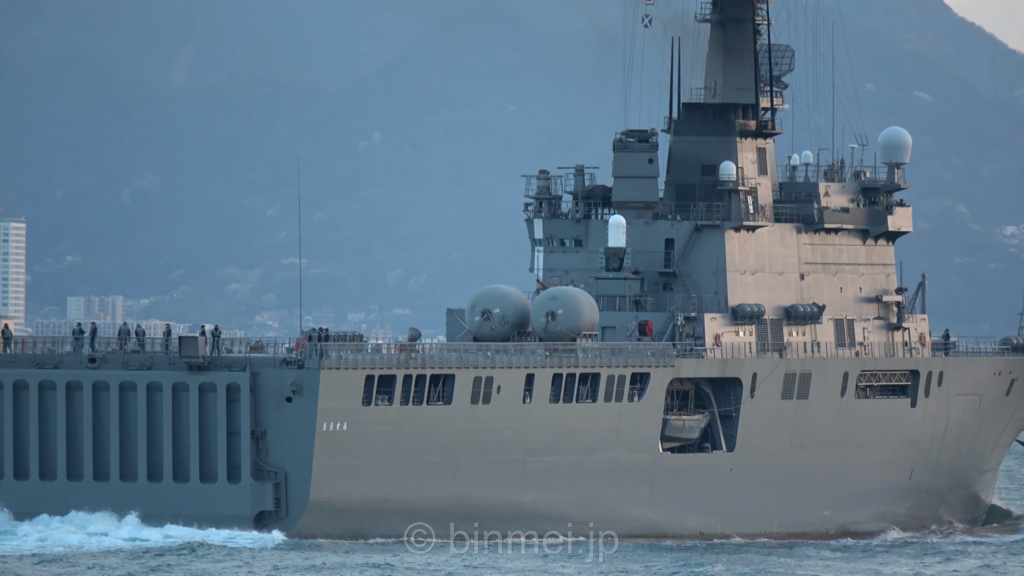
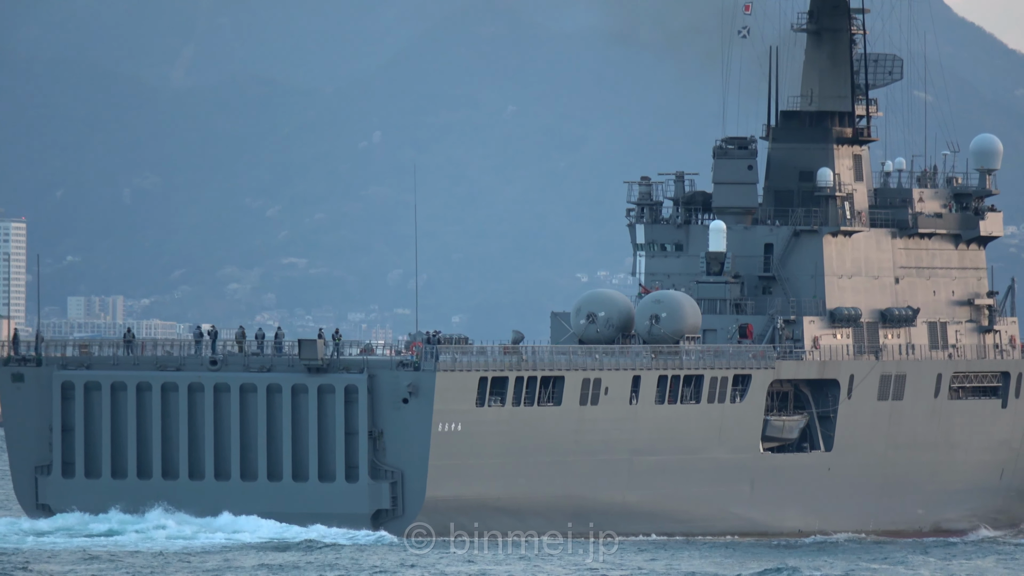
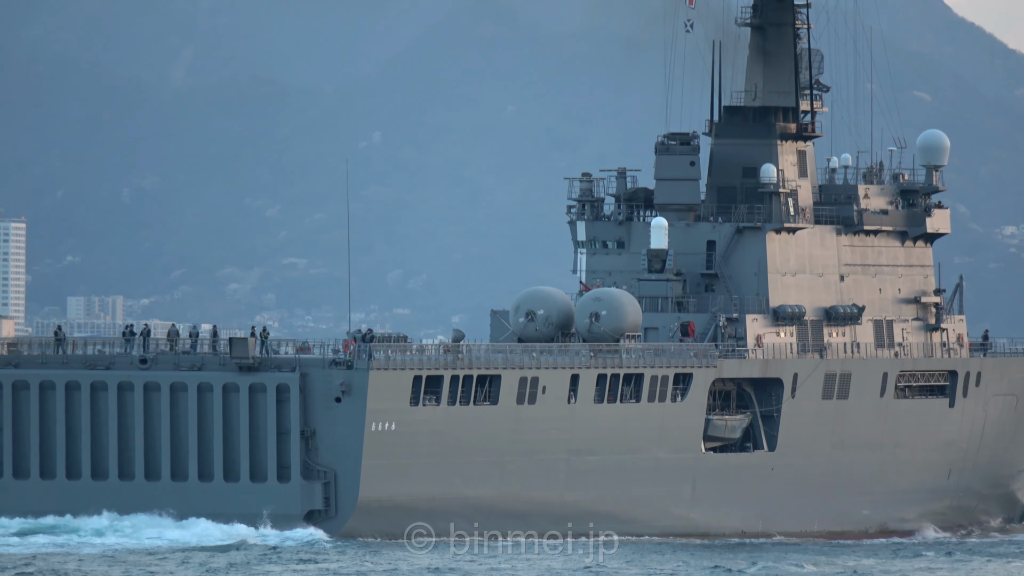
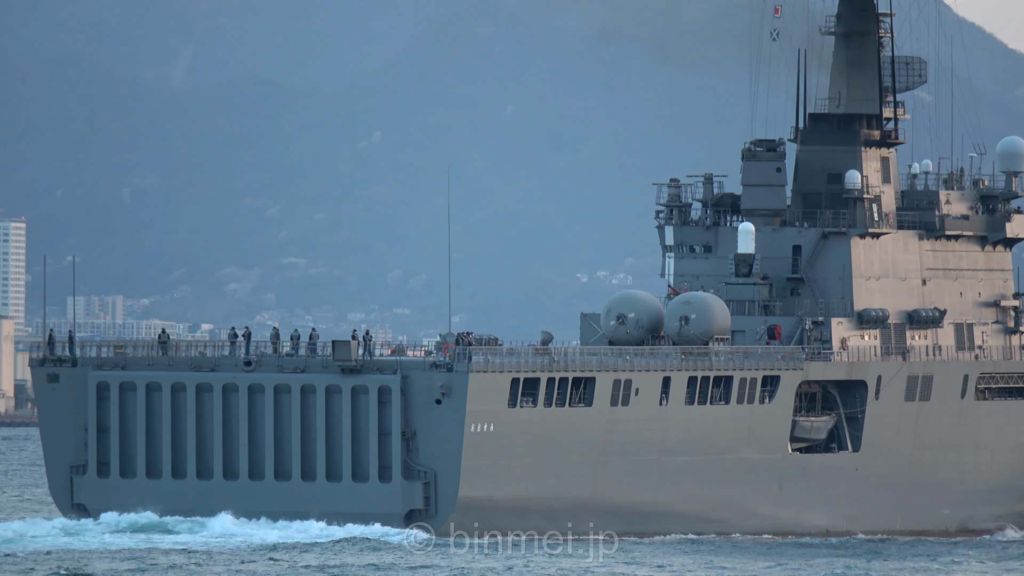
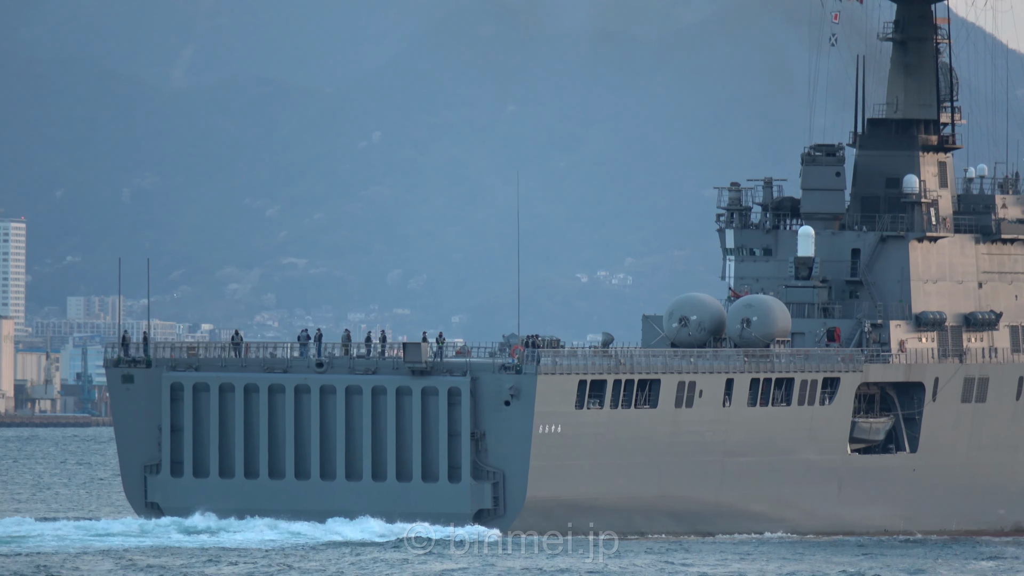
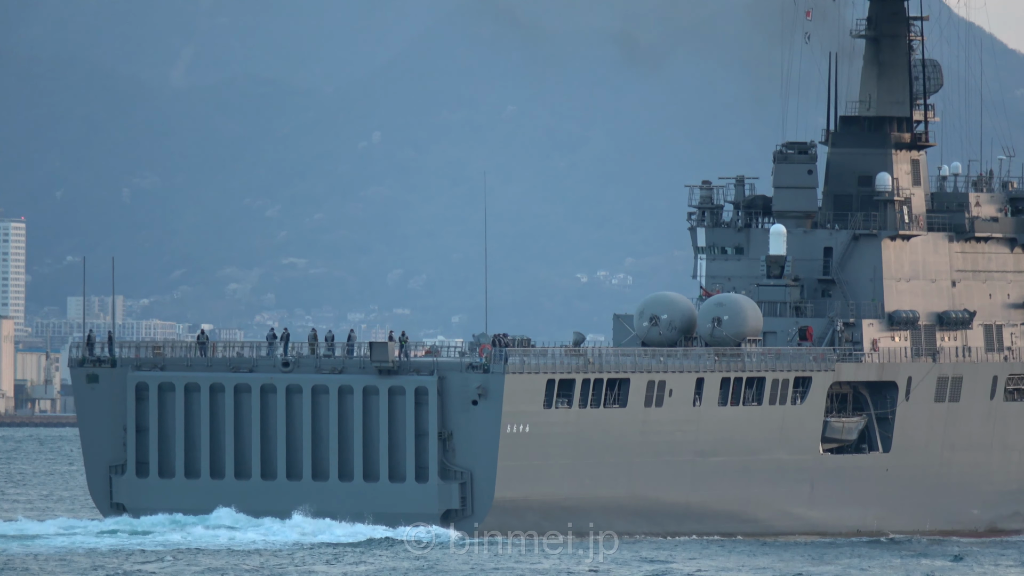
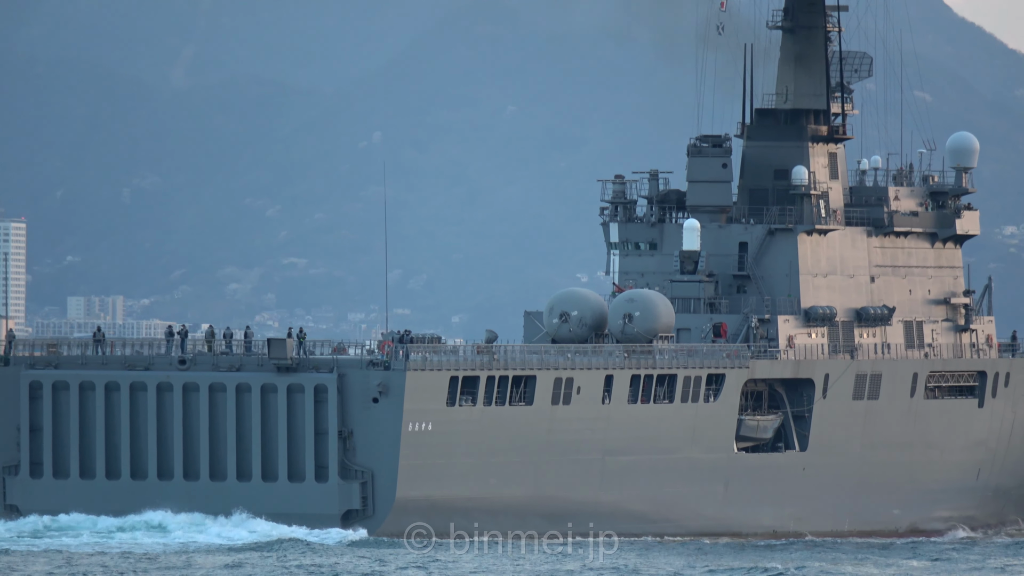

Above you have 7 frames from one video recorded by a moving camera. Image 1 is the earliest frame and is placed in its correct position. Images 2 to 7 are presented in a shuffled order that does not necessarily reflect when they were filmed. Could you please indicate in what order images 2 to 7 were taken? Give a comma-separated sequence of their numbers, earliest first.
3, 7, 2, 4, 6, 5
